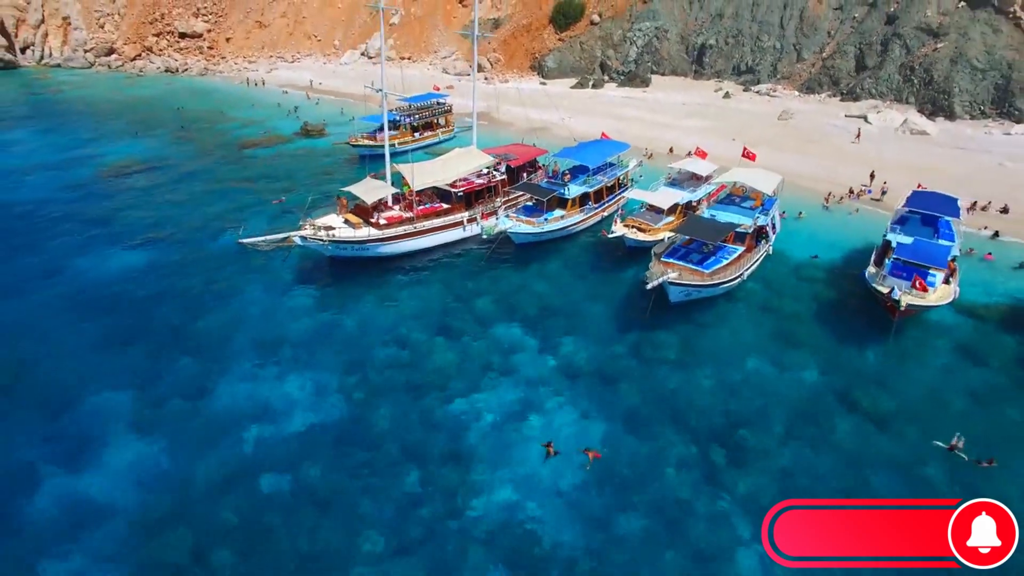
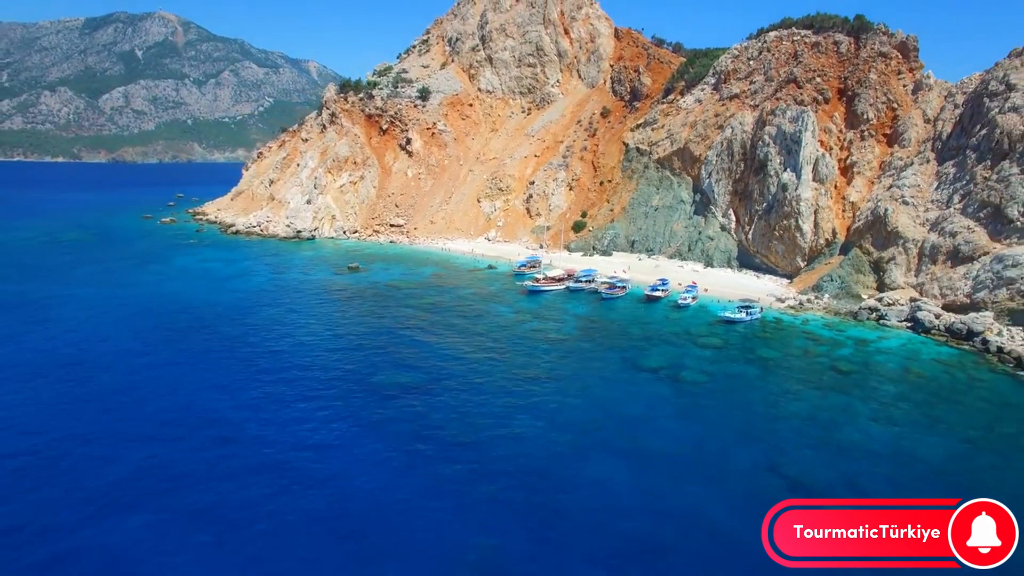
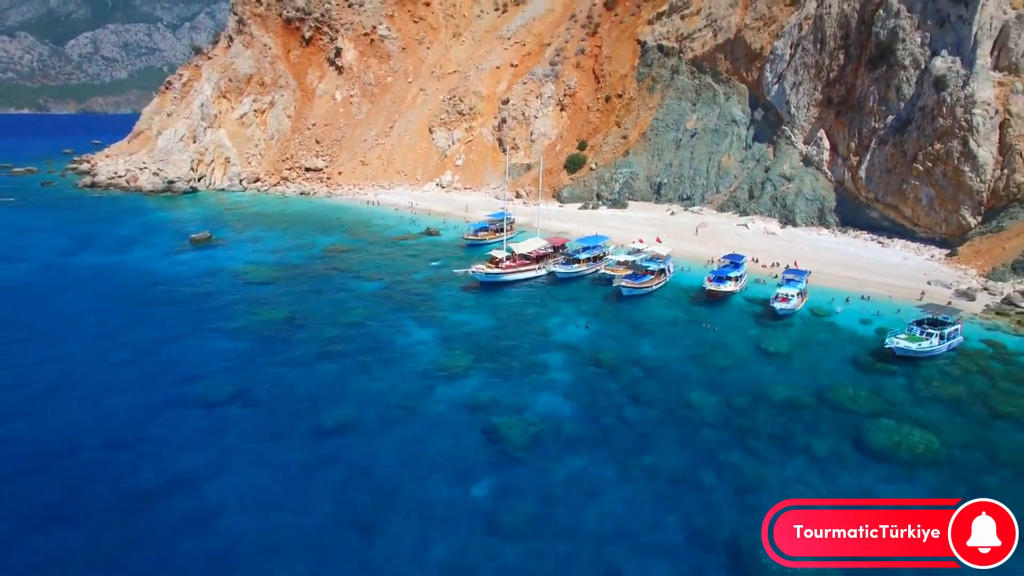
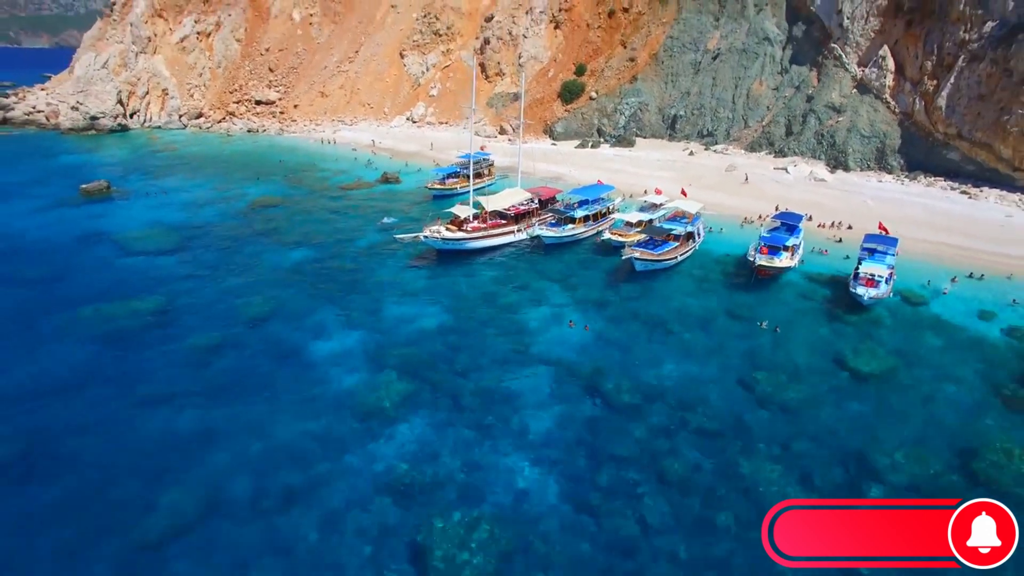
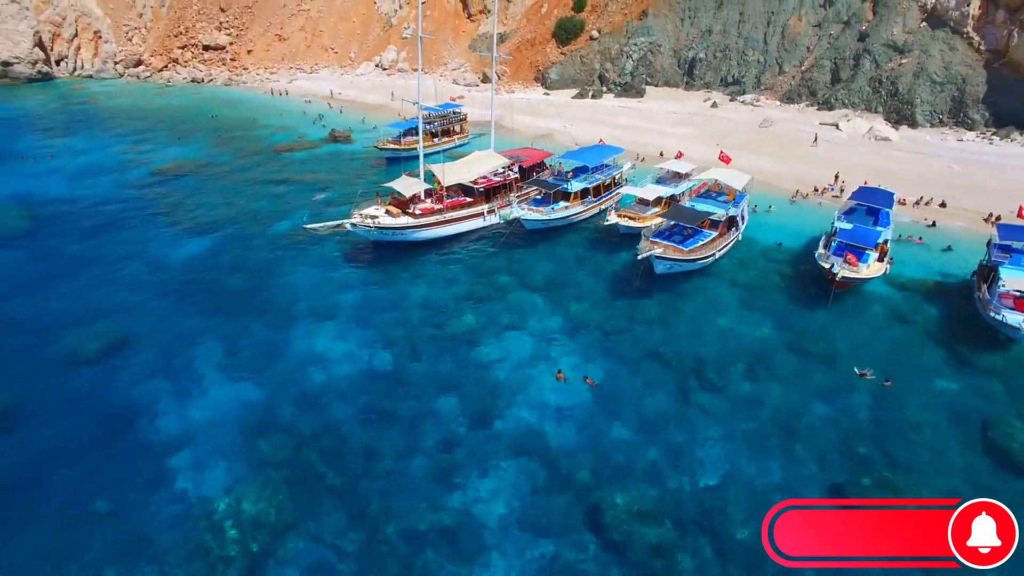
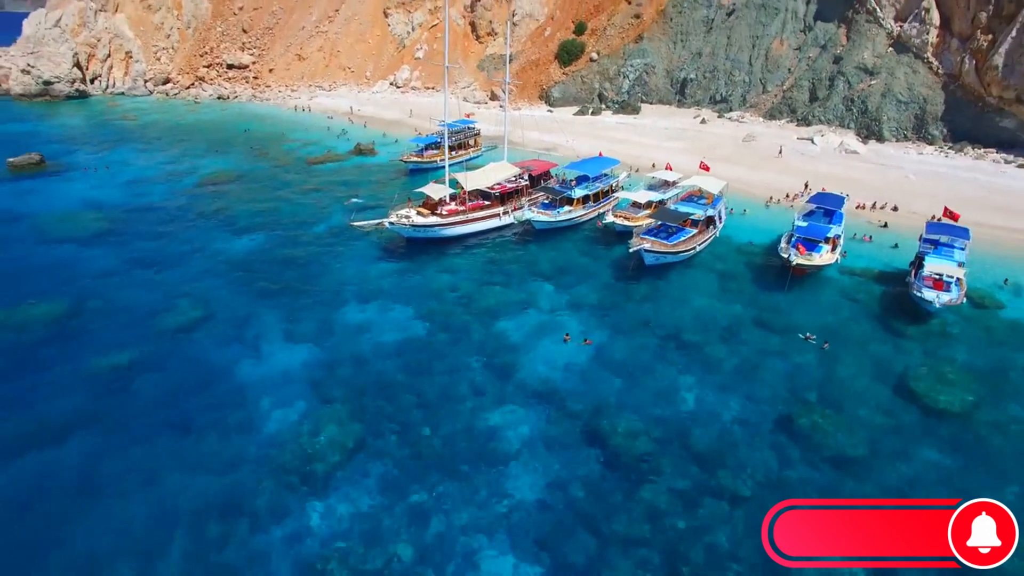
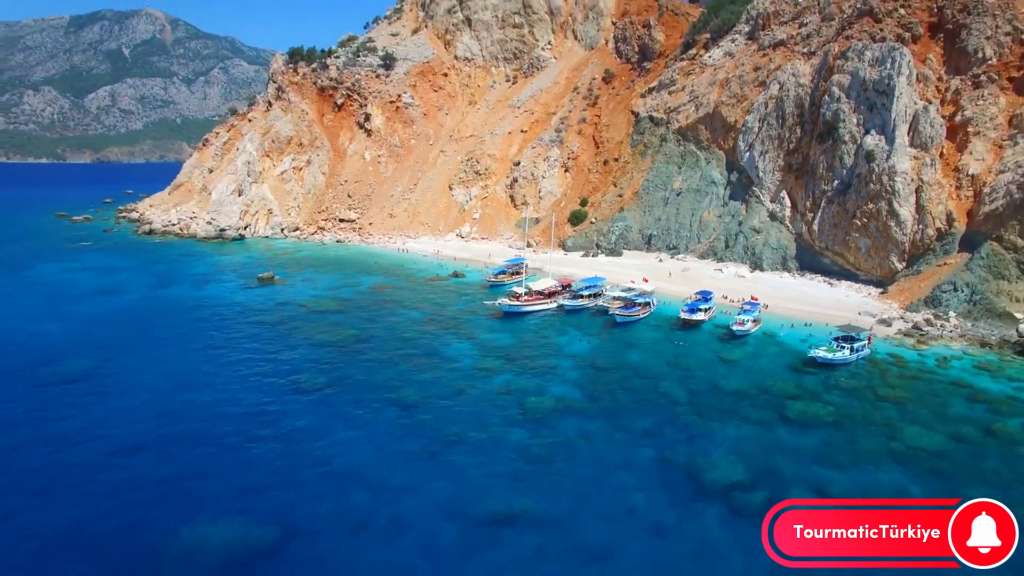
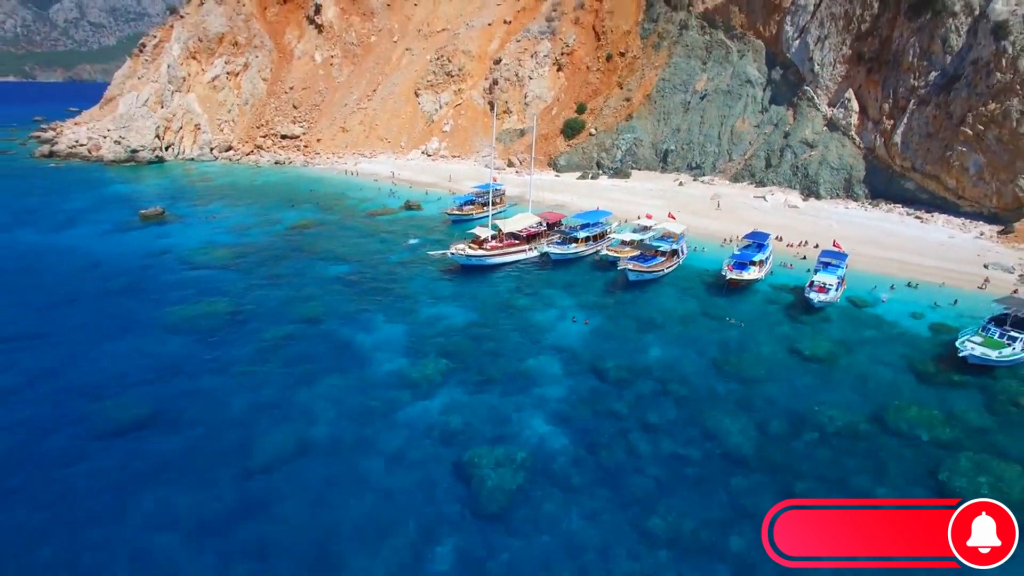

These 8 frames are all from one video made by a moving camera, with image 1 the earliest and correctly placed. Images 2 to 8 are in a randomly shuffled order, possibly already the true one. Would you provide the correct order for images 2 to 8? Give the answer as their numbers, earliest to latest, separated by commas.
5, 6, 4, 8, 3, 7, 2
